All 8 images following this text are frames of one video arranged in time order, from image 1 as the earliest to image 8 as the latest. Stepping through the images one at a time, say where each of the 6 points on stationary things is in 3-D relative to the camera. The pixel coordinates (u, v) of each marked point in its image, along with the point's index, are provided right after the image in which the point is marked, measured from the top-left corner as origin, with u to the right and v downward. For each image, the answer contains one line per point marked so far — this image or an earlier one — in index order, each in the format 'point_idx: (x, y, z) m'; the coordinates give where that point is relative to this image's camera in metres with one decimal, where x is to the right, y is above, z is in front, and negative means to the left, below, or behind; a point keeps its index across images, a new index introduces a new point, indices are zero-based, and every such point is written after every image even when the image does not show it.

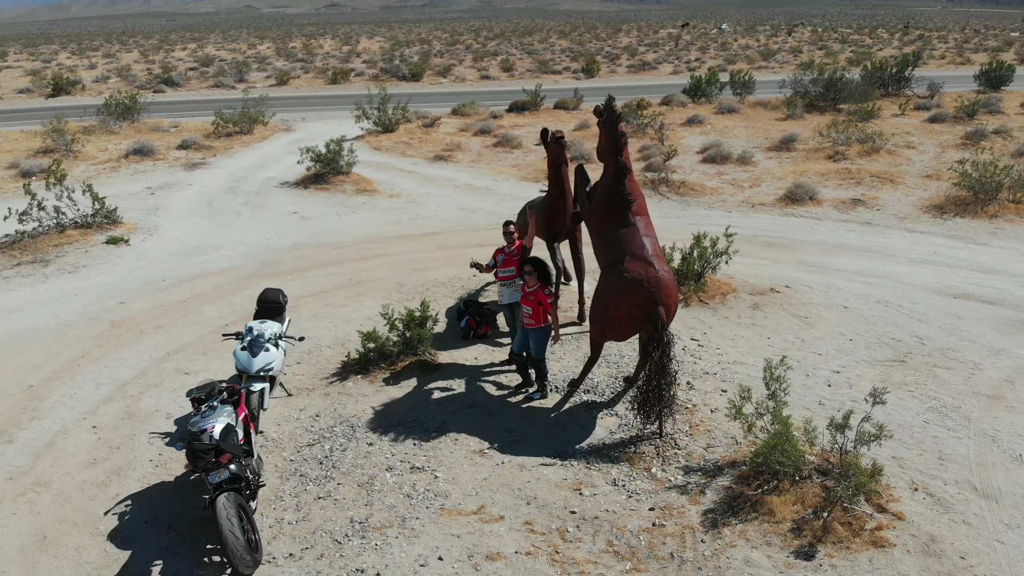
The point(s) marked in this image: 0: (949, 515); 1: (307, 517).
0: (+2.8, -1.5, +5.5) m
1: (-1.4, -1.5, +5.6) m
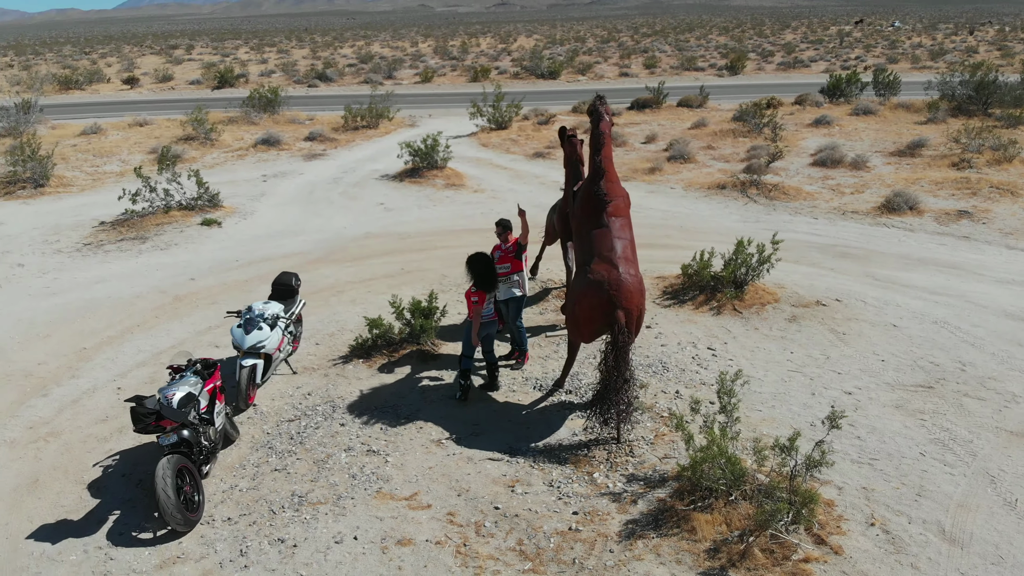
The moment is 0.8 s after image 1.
0: (+2.3, -1.6, +5.1) m
1: (-1.8, -1.4, +6.0) m
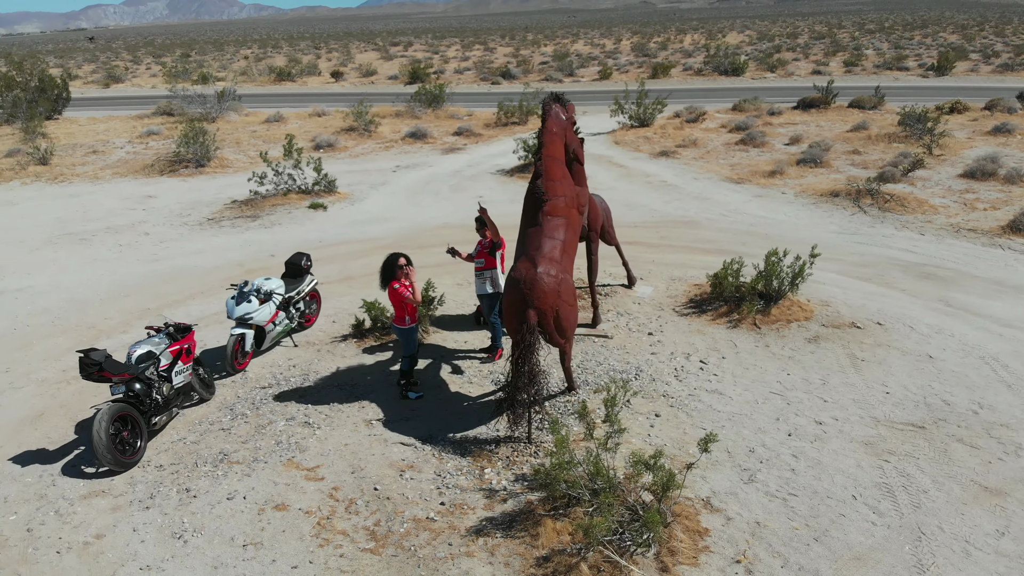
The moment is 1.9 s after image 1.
0: (+1.2, -1.7, +4.7) m
1: (-2.5, -1.2, +6.6) m
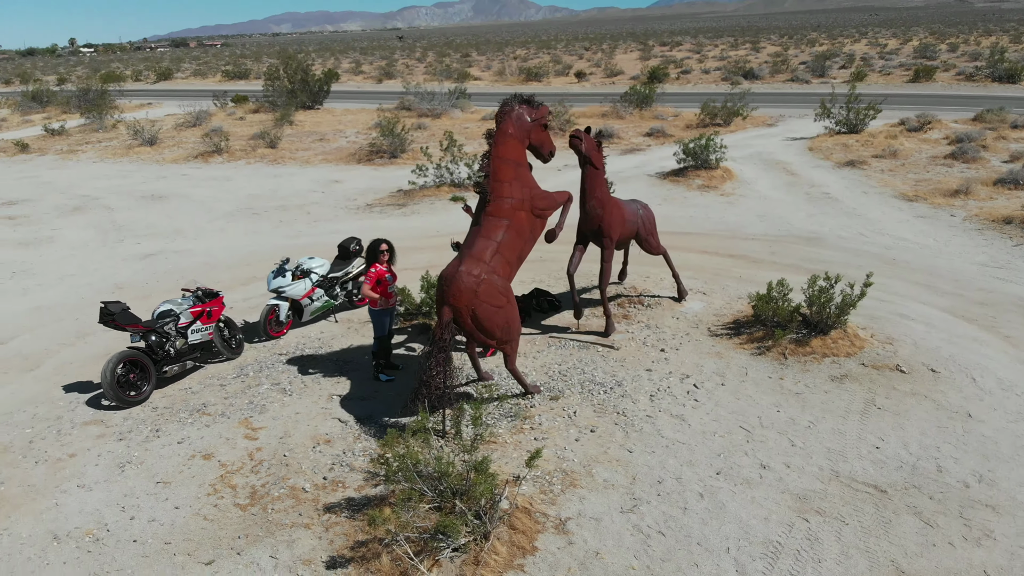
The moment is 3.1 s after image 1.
0: (0.0, -1.8, +4.5) m
1: (-2.8, -0.9, +7.5) m
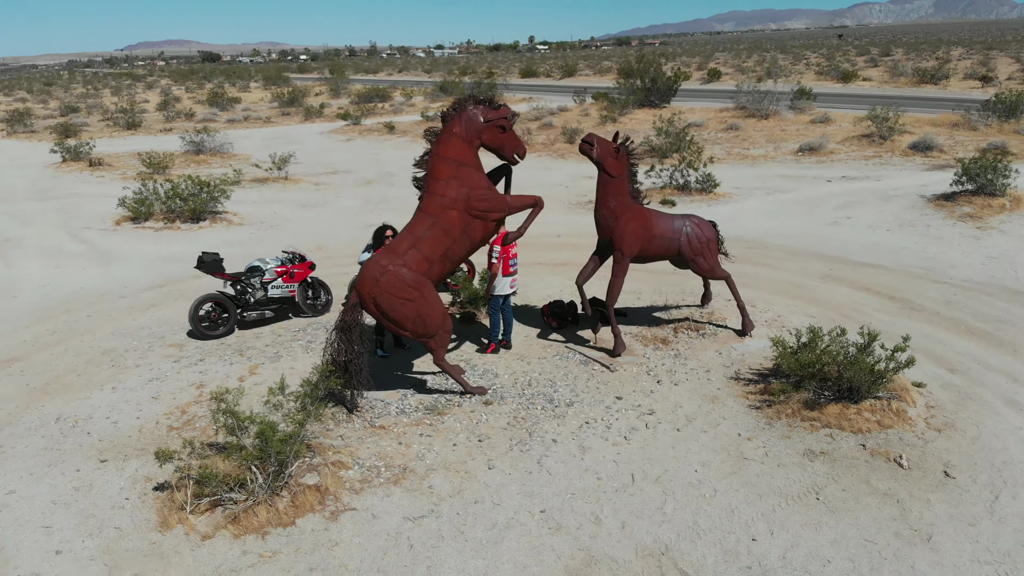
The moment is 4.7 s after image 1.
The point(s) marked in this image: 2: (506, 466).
0: (-1.8, -1.6, +4.9) m
1: (-2.7, -0.5, +8.9) m
2: (0.0, -1.3, +5.9) m
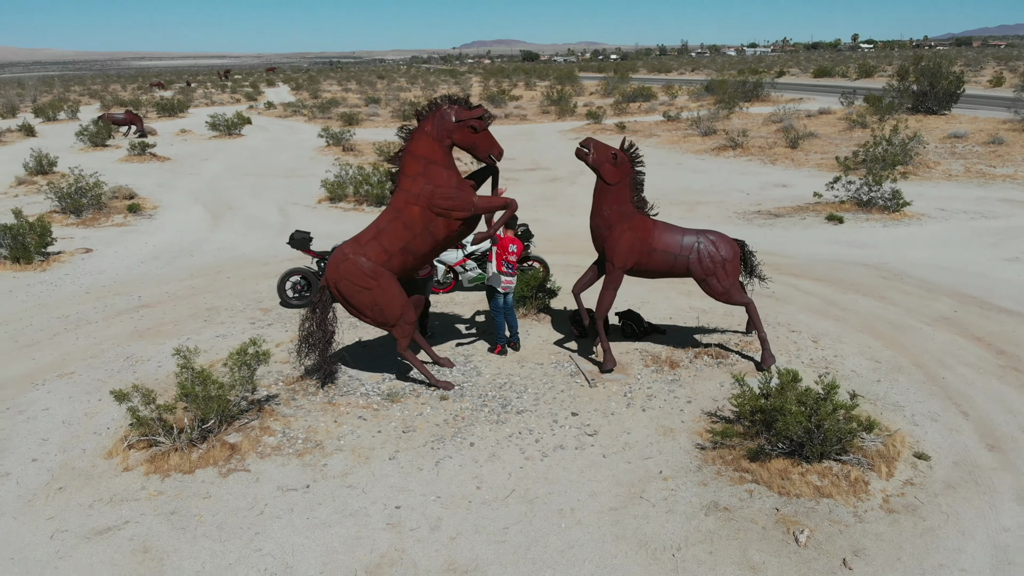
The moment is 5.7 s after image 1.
0: (-2.8, -1.4, +5.7) m
1: (-2.1, -0.3, +9.7) m
2: (-0.8, -1.2, +6.0) m
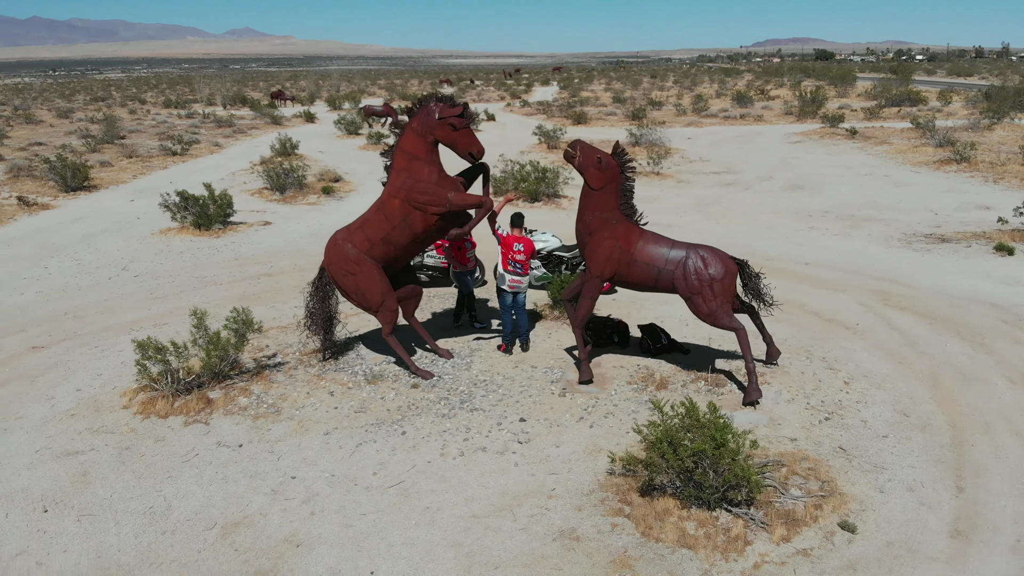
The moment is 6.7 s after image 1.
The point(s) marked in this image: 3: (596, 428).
0: (-3.3, -1.1, +6.7) m
1: (-1.3, -0.1, +10.2) m
2: (-1.3, -1.1, +6.3) m
3: (+0.6, -1.1, +6.3) m
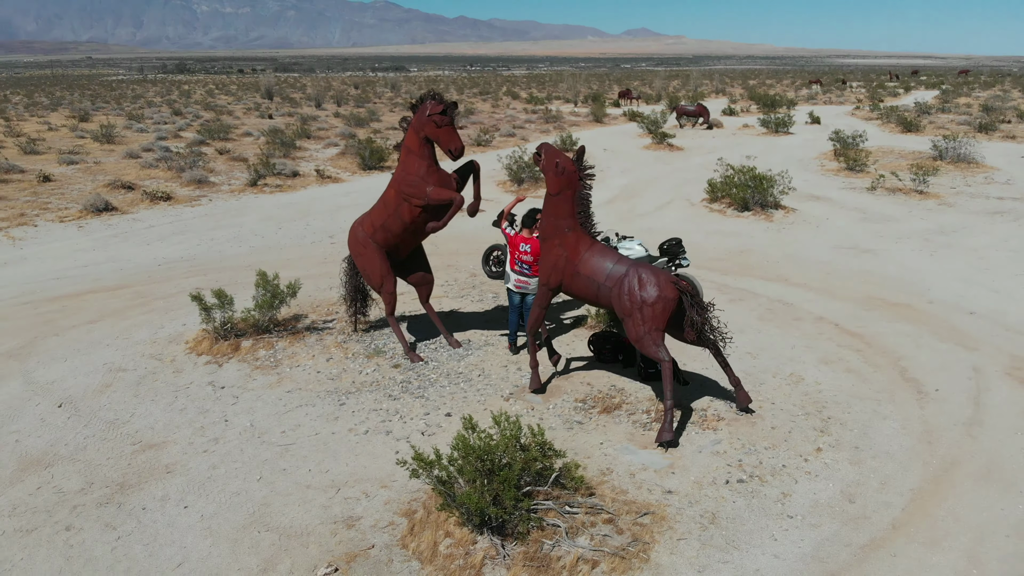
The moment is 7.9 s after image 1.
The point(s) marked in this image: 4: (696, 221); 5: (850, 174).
0: (-3.5, -0.6, +8.2) m
1: (0.0, 0.0, +10.5) m
2: (-1.9, -0.9, +7.0) m
3: (-0.1, -1.1, +6.1) m
4: (+3.2, +1.1, +14.5) m
5: (+7.1, +2.4, +17.5) m
